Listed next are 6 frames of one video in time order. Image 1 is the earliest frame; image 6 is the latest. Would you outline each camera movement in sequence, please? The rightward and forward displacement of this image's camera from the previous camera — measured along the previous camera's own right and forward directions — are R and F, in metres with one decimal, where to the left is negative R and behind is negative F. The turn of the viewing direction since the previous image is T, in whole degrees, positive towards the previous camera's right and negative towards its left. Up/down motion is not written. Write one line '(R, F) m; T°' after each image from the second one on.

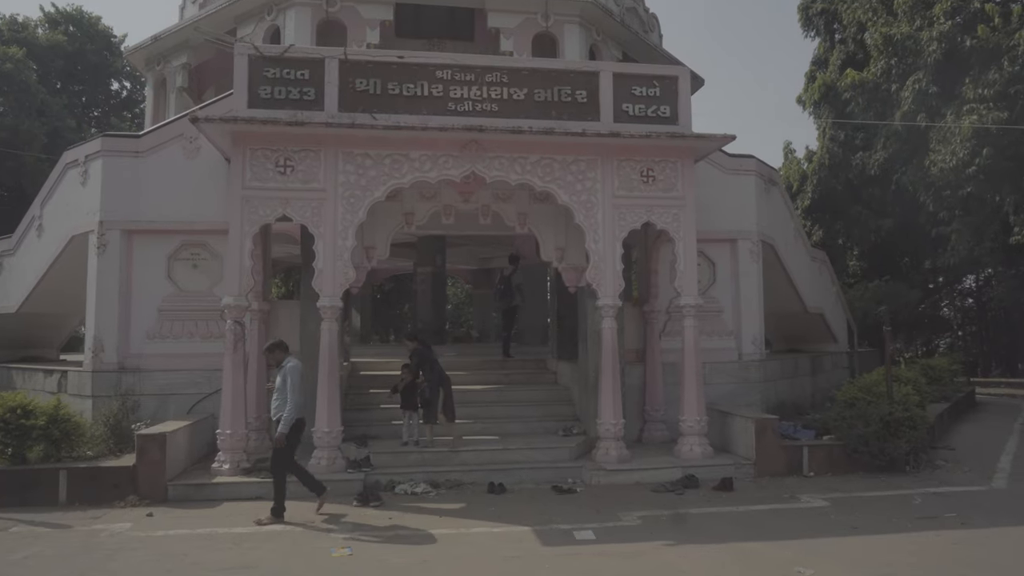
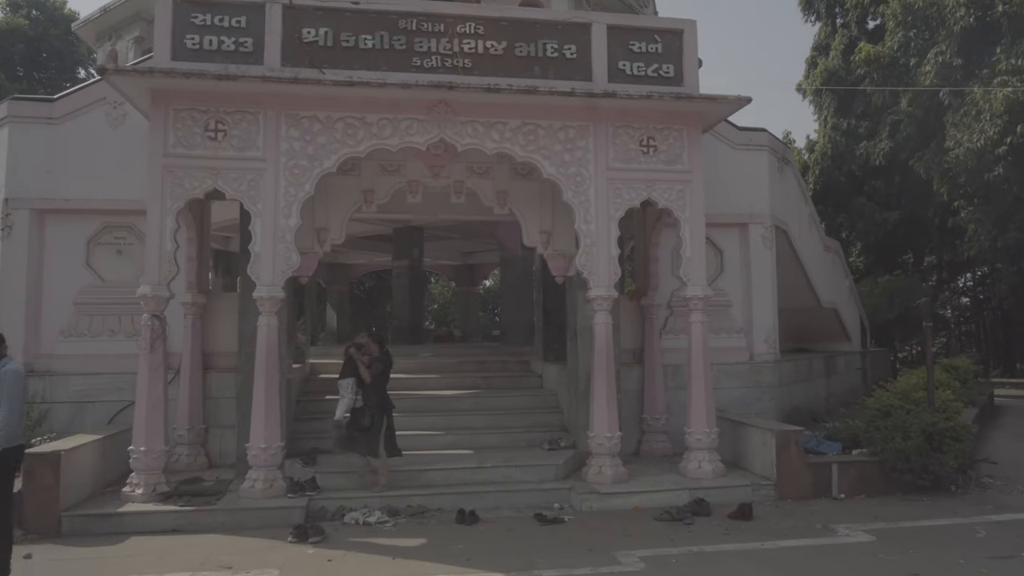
(+0.1, +1.3) m; +1°
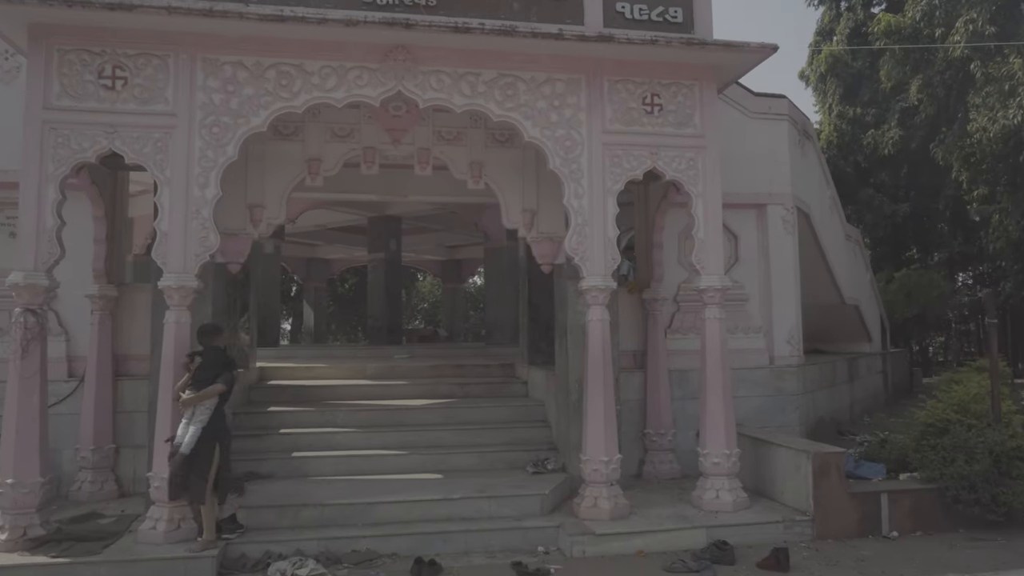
(+0.1, +1.3) m; +1°
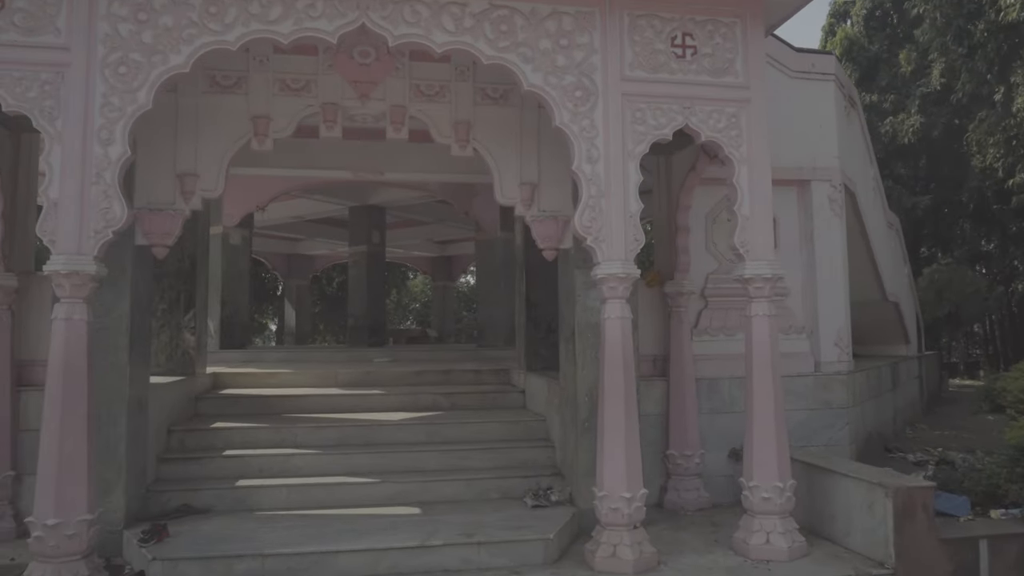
(0.0, +1.2) m; 0°
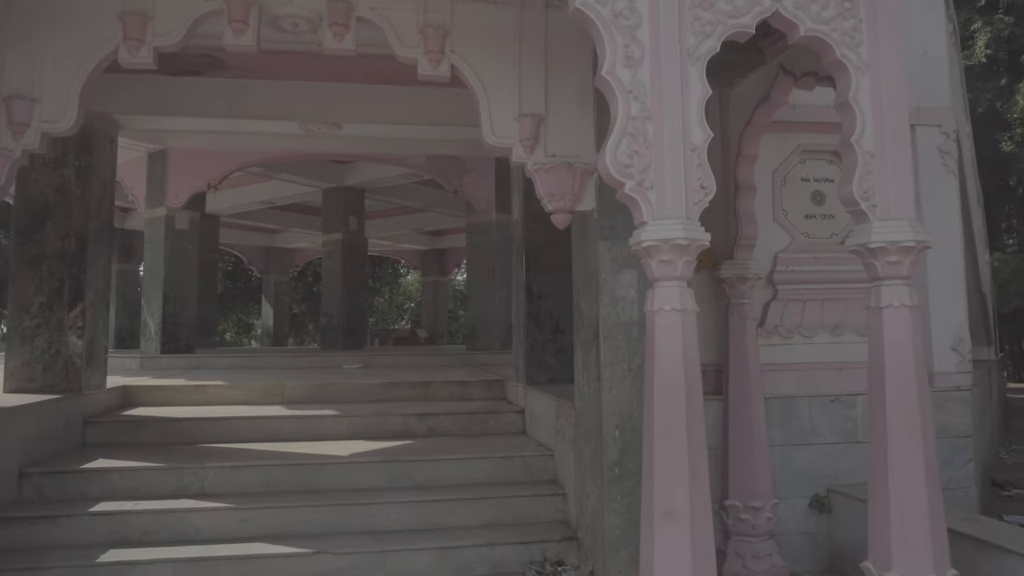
(0.0, +1.7) m; 0°
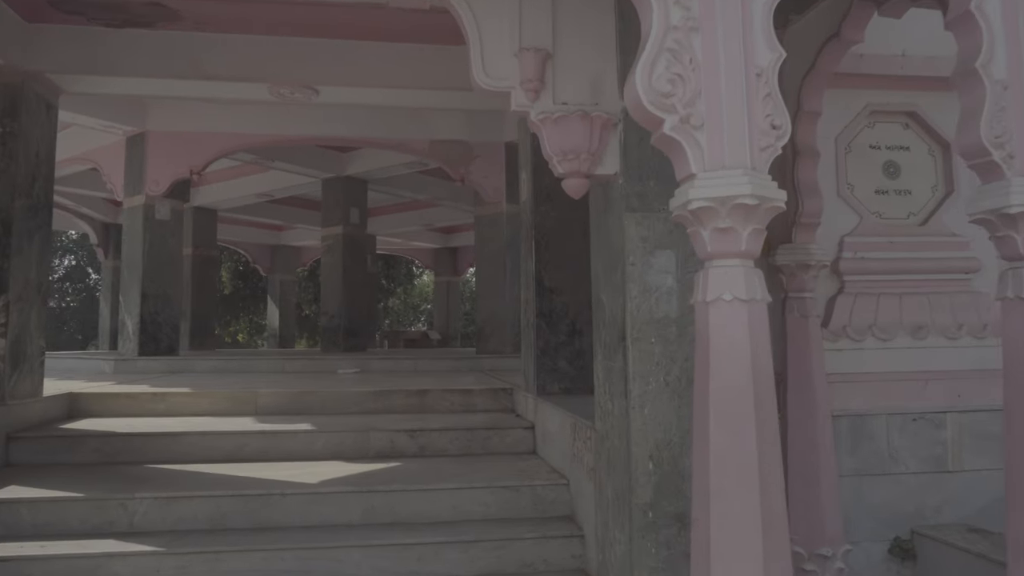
(+0.1, +0.8) m; -1°
